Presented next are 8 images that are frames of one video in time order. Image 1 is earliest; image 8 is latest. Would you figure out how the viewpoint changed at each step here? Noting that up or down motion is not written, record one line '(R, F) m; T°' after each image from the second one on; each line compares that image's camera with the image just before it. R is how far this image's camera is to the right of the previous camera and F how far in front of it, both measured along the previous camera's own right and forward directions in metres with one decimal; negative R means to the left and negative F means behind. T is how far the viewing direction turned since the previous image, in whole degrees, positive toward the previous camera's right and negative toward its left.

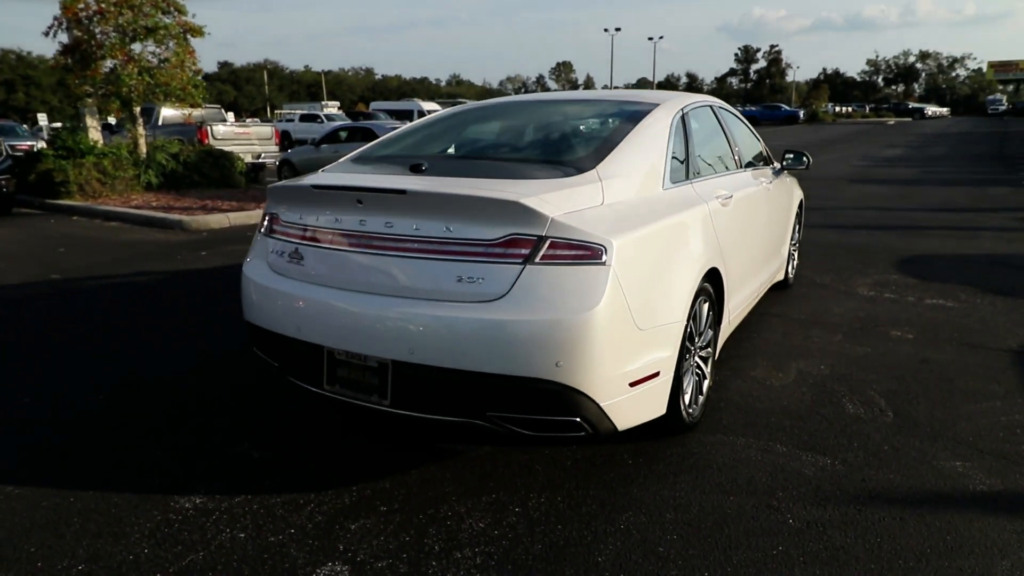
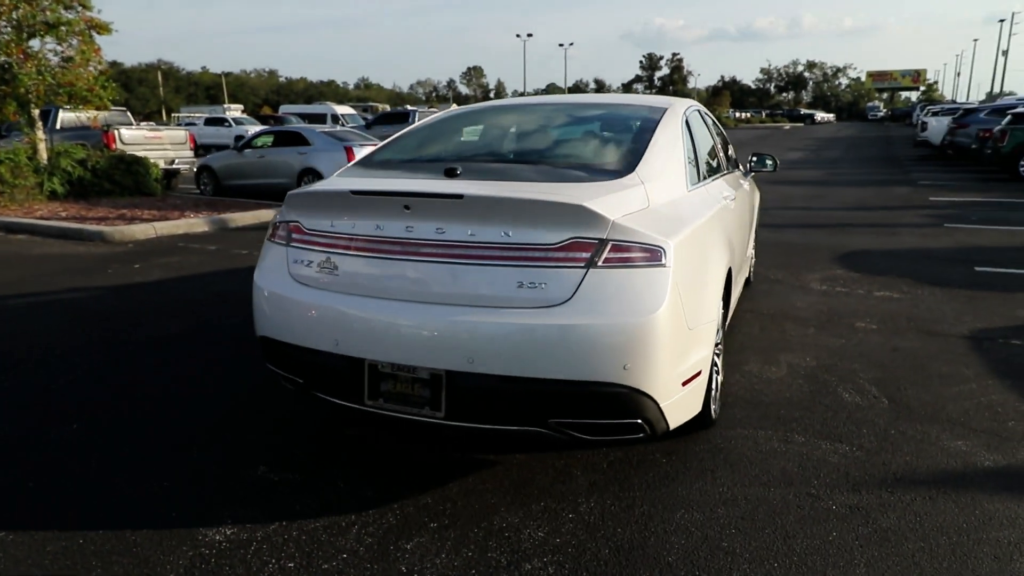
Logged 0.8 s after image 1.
(-0.6, +0.1) m; +7°
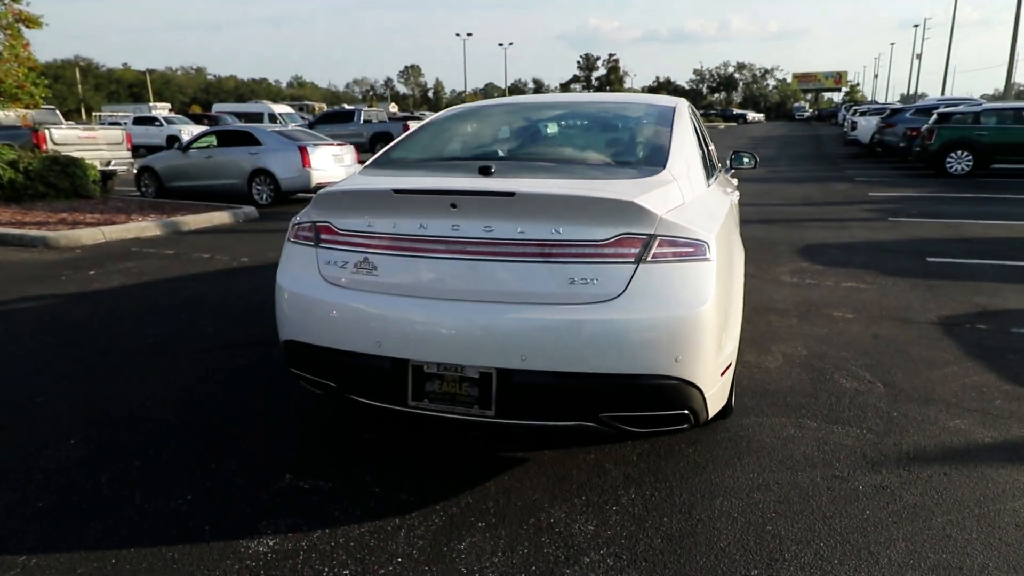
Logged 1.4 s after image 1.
(-0.4, 0.0) m; +5°
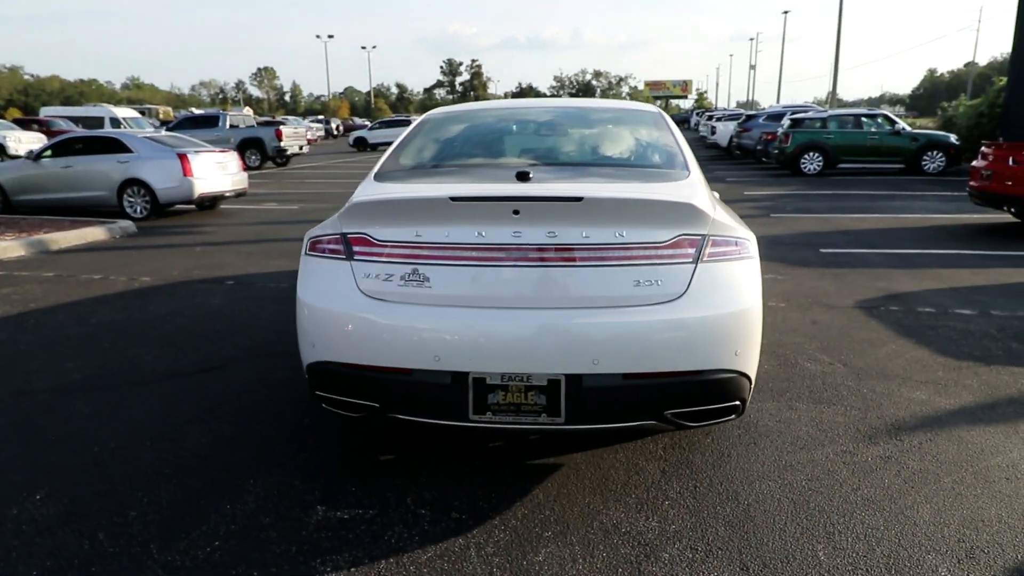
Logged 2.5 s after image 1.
(-0.8, +0.1) m; +11°
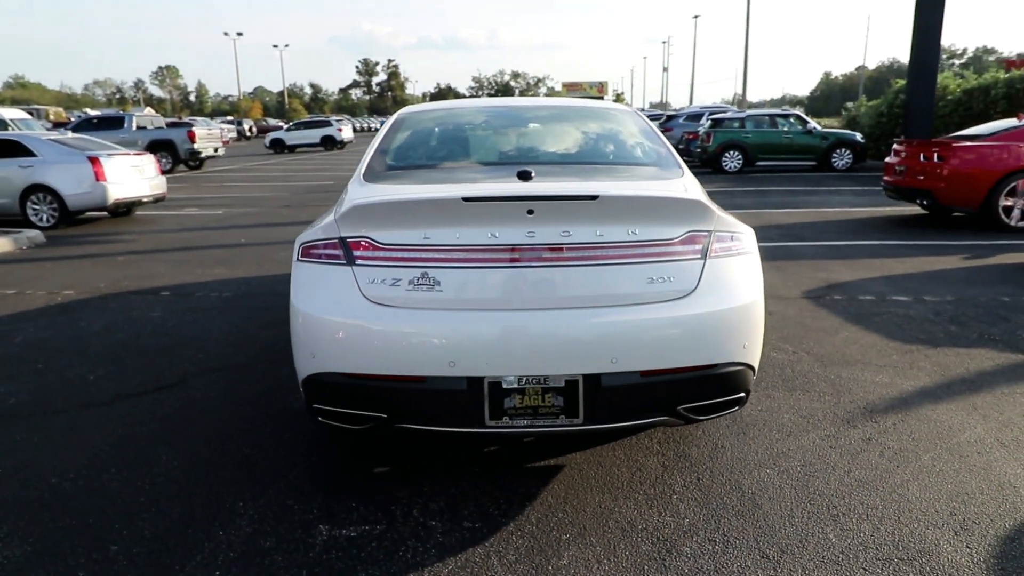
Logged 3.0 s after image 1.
(-0.4, +0.1) m; +7°
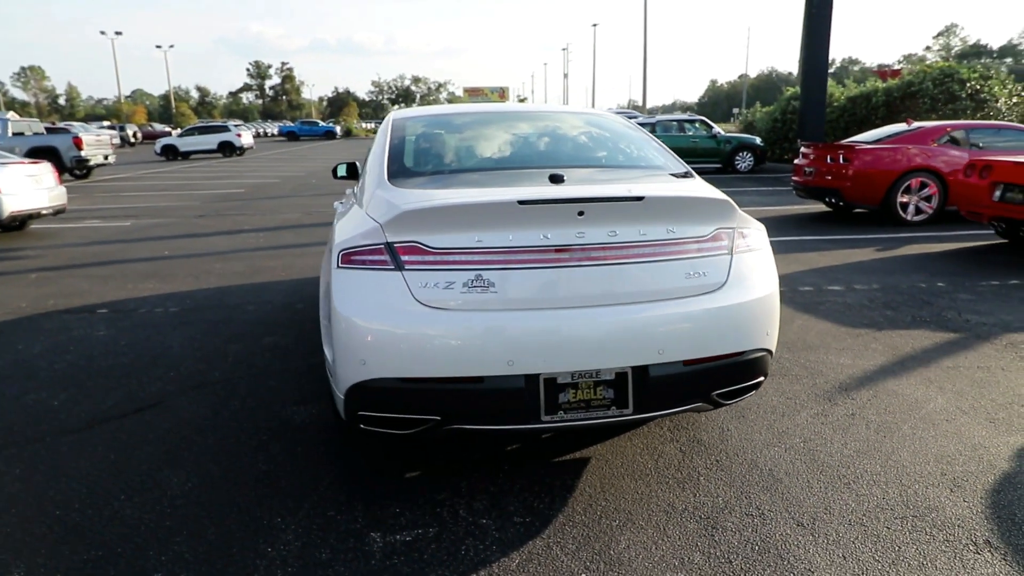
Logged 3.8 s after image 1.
(-0.6, 0.0) m; +8°
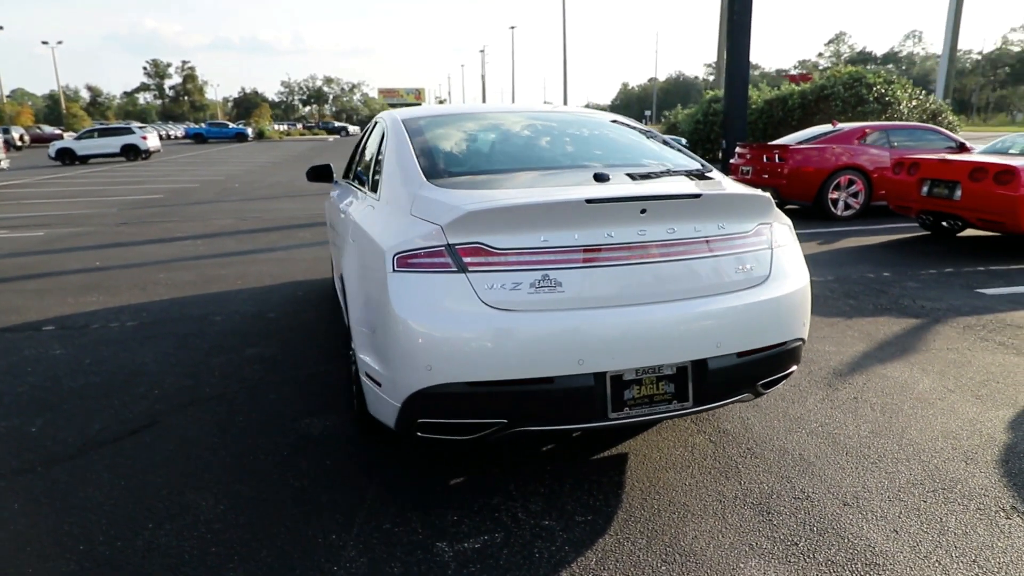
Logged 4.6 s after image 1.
(-0.6, +0.1) m; +7°
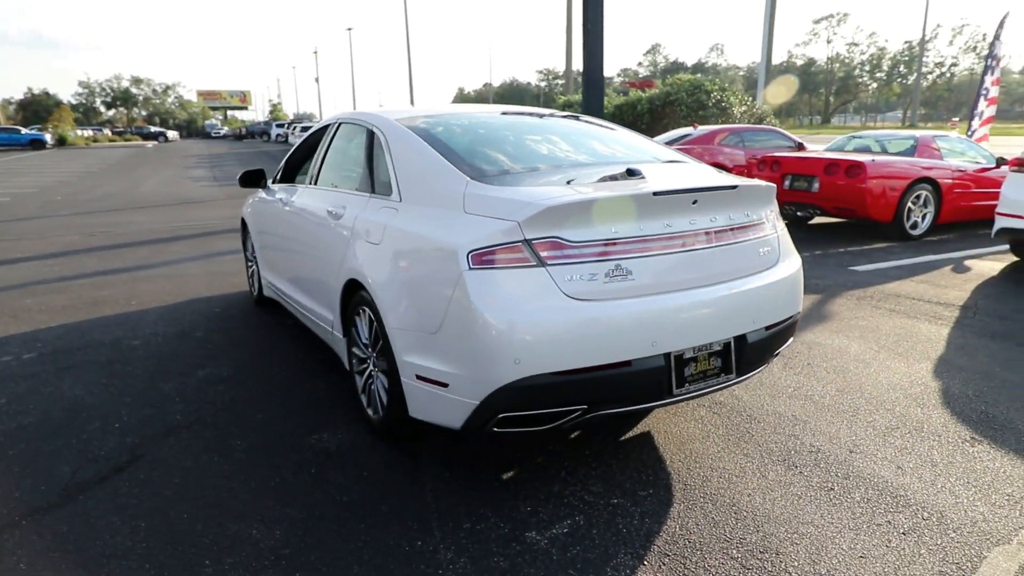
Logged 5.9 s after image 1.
(-1.0, 0.0) m; +13°
